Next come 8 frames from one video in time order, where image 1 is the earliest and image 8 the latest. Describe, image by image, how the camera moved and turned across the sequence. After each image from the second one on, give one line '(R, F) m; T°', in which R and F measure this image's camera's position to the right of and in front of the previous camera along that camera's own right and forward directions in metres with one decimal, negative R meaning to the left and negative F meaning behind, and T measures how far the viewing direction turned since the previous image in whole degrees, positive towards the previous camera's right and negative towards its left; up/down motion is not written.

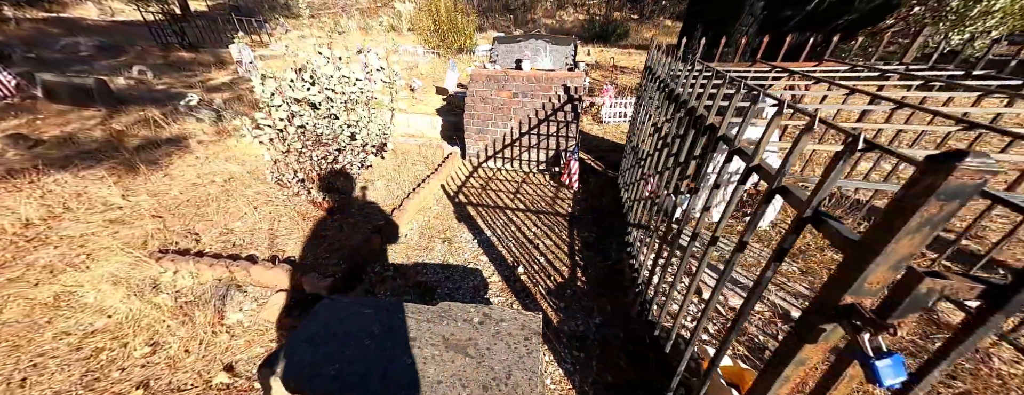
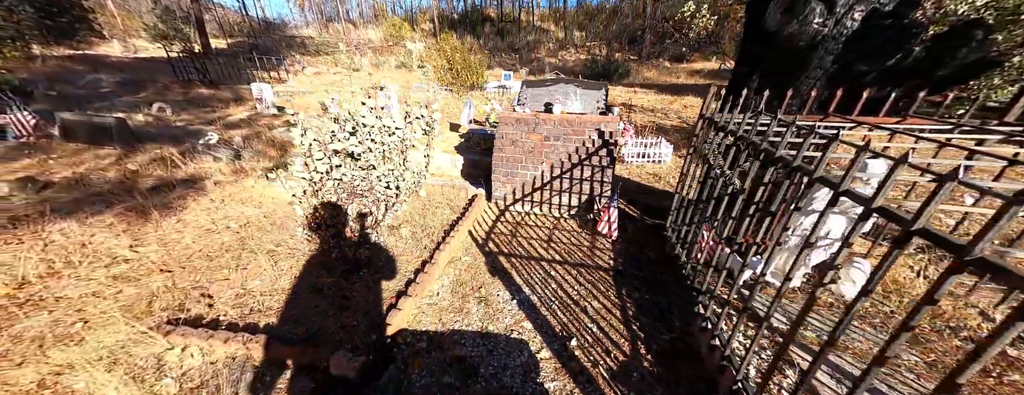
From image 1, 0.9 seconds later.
(-0.4, +0.3) m; 0°
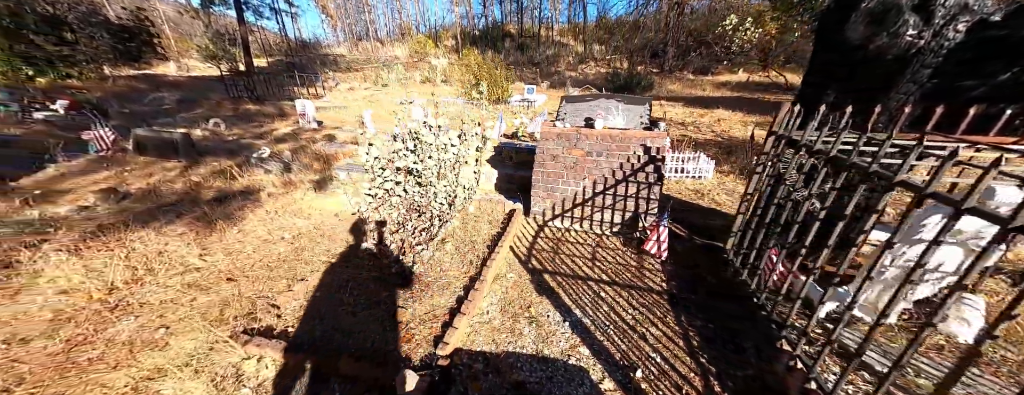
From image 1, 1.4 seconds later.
(-0.3, 0.0) m; -4°
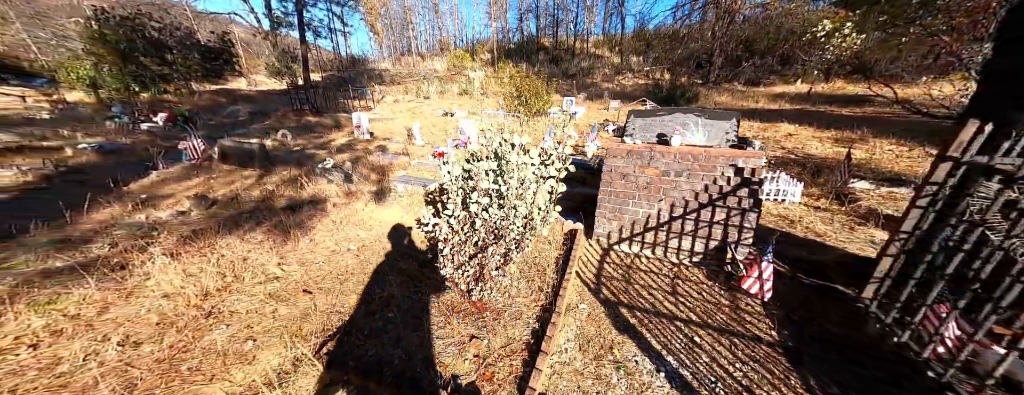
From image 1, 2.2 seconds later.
(-0.5, +0.2) m; -6°
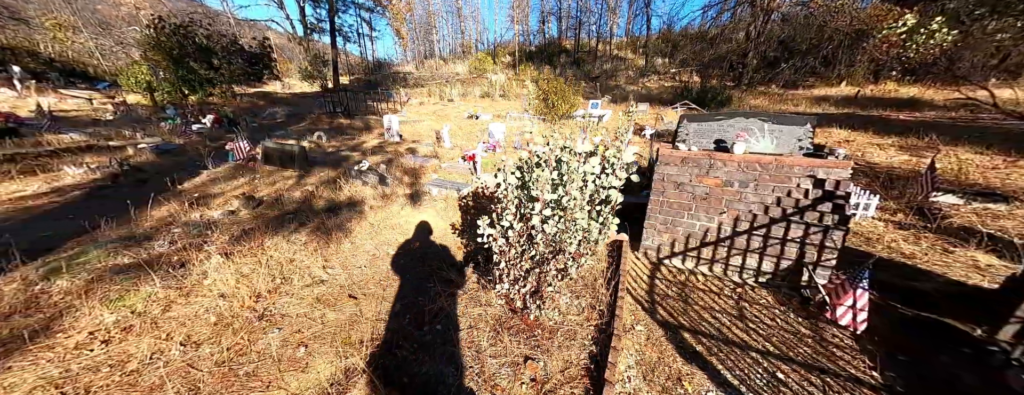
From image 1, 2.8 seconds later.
(-0.4, +0.1) m; -4°
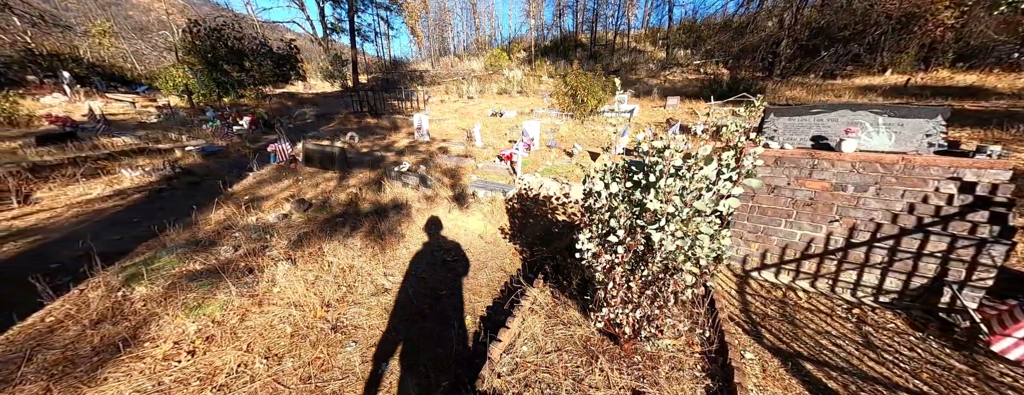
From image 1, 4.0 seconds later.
(-0.7, +0.2) m; -3°
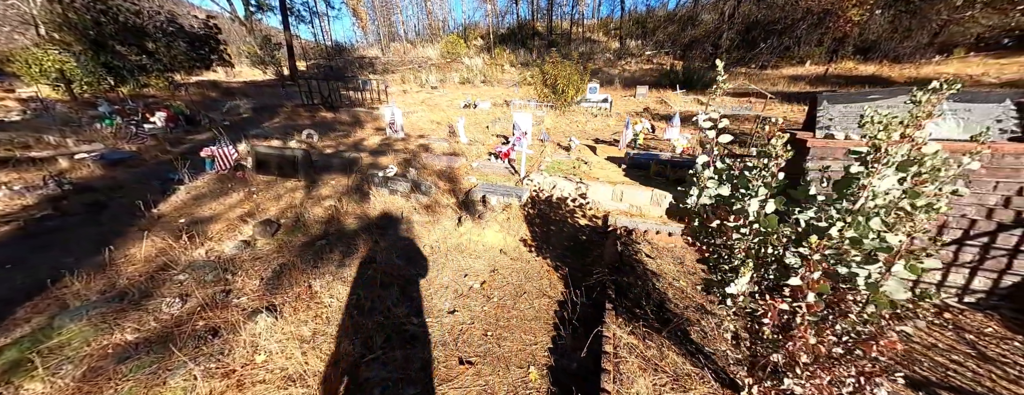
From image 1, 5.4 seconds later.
(-1.1, +0.8) m; +8°
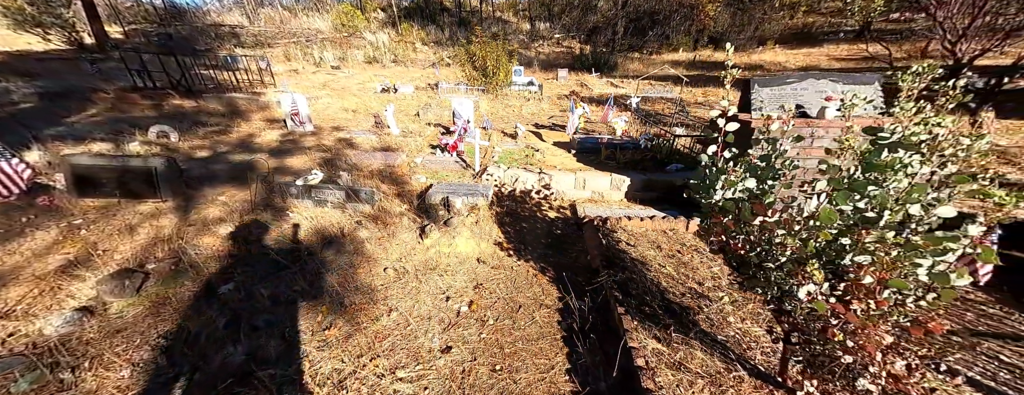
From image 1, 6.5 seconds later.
(-0.8, +0.7) m; +16°
